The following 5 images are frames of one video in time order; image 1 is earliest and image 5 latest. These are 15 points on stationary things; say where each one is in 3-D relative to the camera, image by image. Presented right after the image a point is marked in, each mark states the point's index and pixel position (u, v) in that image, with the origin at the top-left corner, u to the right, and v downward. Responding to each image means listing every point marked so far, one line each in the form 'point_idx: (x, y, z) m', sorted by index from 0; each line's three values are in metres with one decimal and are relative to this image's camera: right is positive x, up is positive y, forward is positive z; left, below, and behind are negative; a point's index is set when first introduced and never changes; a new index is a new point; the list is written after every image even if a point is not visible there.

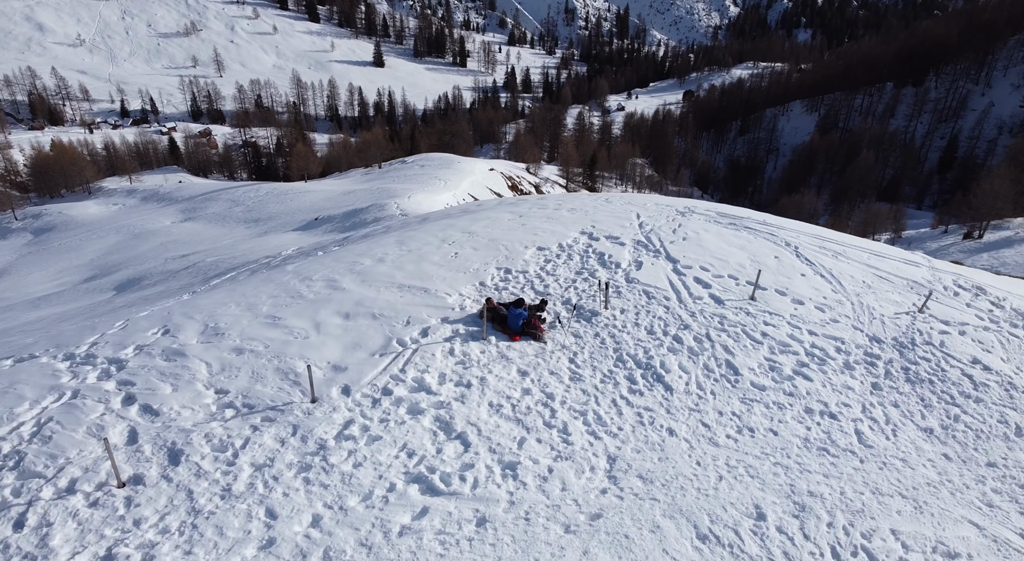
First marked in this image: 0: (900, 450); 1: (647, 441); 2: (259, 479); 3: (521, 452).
0: (+8.3, -3.7, +11.6) m
1: (+2.4, -2.9, +9.3) m
2: (-2.7, -2.5, +6.3) m
3: (+0.1, -2.6, +7.8) m
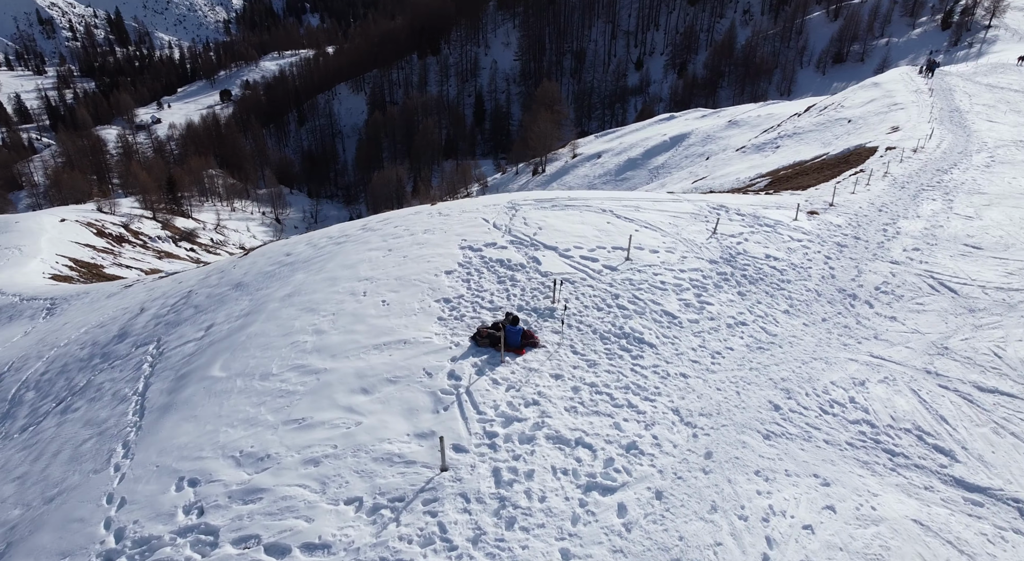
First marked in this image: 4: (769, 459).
0: (+8.1, -1.5, +15.2) m
1: (+3.5, -2.2, +10.9) m
2: (-0.1, -3.2, +6.3) m
3: (+1.9, -2.6, +8.7) m
4: (+4.4, -3.0, +8.9) m
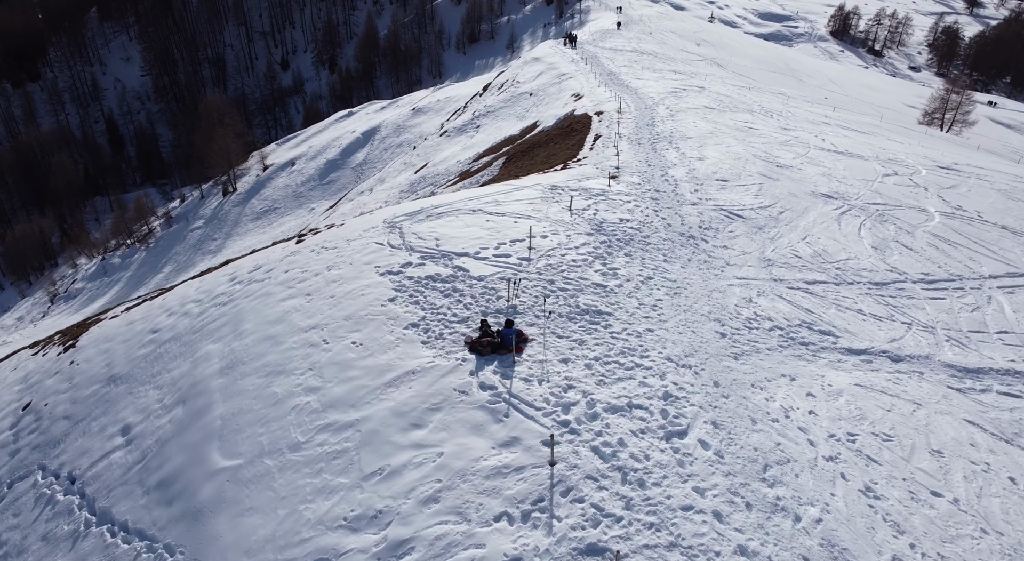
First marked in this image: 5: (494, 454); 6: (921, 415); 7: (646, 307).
0: (+6.3, +0.2, +18.4) m
1: (+3.5, -1.5, +12.8) m
2: (+1.9, -3.2, +7.4) m
3: (+2.8, -2.1, +10.3) m
4: (+5.1, -2.0, +11.2) m
5: (-0.3, -2.9, +8.6) m
6: (+7.8, -2.6, +10.0) m
7: (+4.0, -0.8, +15.6) m
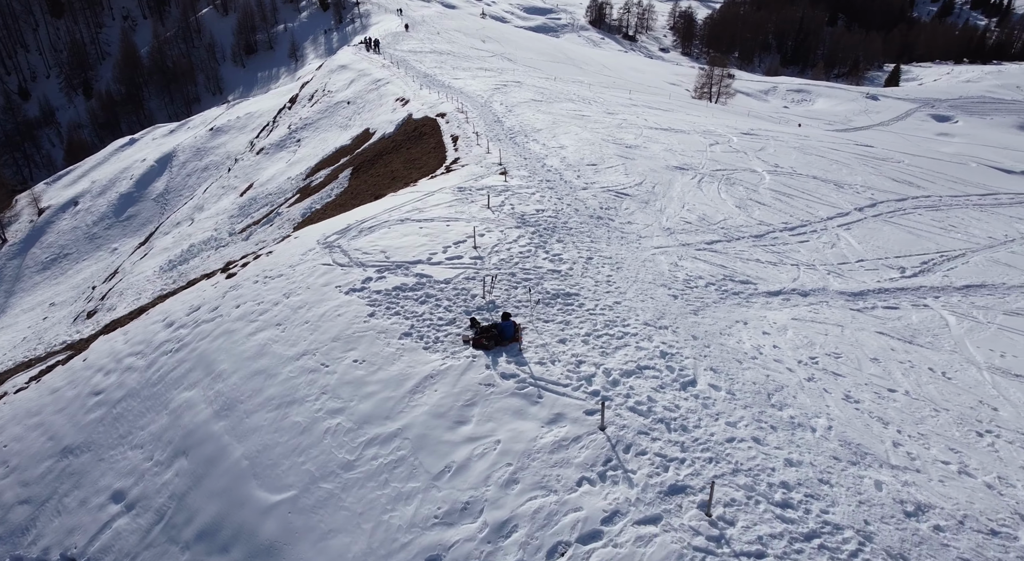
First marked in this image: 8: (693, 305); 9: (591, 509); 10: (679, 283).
0: (+4.4, +1.2, +20.3) m
1: (+3.2, -0.8, +14.3) m
2: (+3.0, -2.7, +8.7) m
3: (+3.1, -1.6, +11.7) m
4: (+5.1, -1.1, +13.1) m
5: (+0.6, -2.7, +9.4) m
6: (+8.1, -1.3, +12.6) m
7: (+2.9, -0.1, +17.1) m
8: (+5.2, -0.5, +15.6) m
9: (+1.0, -3.4, +7.7) m
10: (+5.6, -0.1, +17.7) m
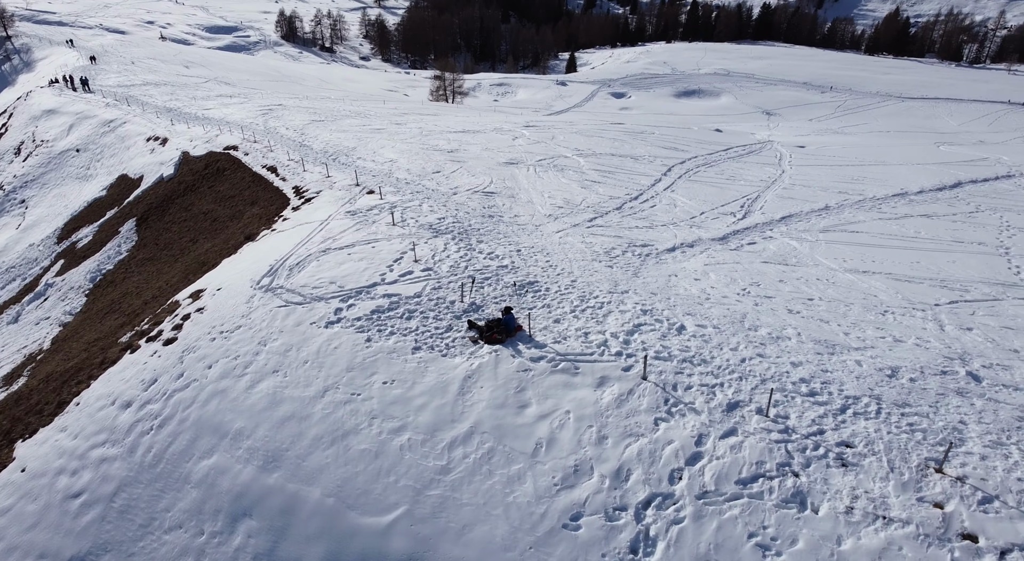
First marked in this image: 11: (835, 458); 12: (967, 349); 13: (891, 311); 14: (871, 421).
0: (+1.8, +1.9, +22.1) m
1: (+2.6, -0.2, +16.1) m
2: (+4.3, -1.8, +10.6) m
3: (+3.4, -0.8, +13.6) m
4: (+4.9, 0.0, +15.4) m
5: (+1.8, -2.3, +10.7) m
6: (+7.8, +0.4, +15.7) m
7: (+1.5, +0.4, +18.6) m
8: (+4.1, +0.5, +17.9) m
9: (+2.8, -2.8, +9.2) m
10: (+3.9, +1.0, +20.0) m
11: (+5.4, -2.9, +8.6) m
12: (+12.1, -1.8, +13.8) m
13: (+11.4, -0.9, +16.0) m
14: (+6.4, -2.5, +9.2) m
